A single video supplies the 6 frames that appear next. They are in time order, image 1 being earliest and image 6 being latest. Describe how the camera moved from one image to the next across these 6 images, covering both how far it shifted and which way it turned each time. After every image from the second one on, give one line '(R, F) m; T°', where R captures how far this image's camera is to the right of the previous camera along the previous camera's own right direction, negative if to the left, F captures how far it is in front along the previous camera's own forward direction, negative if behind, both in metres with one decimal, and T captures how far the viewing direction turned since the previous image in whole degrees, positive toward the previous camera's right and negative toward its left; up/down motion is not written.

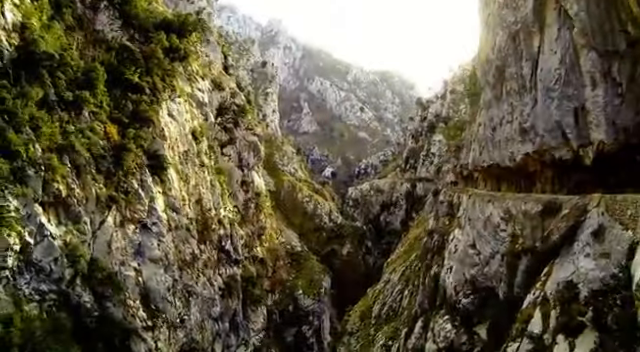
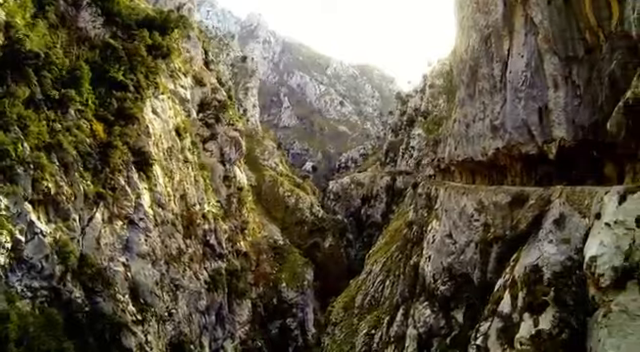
(-0.4, -1.2) m; +3°
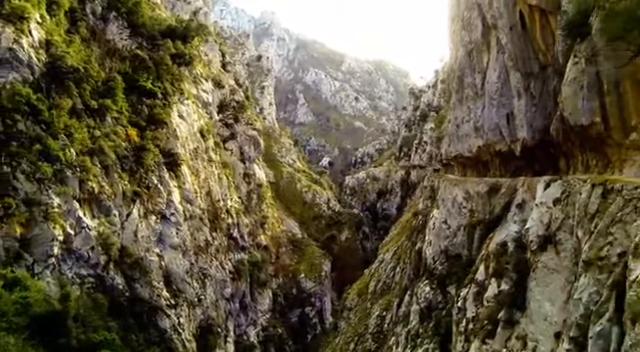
(+0.5, -3.6) m; -2°
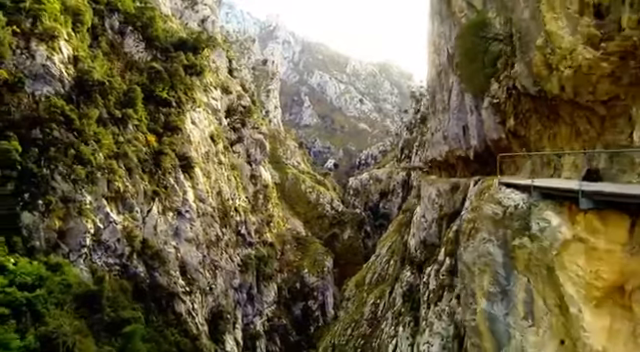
(+0.8, -4.8) m; -1°
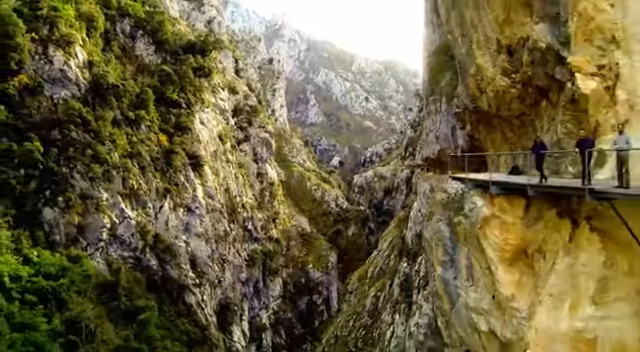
(+0.4, -2.2) m; -1°
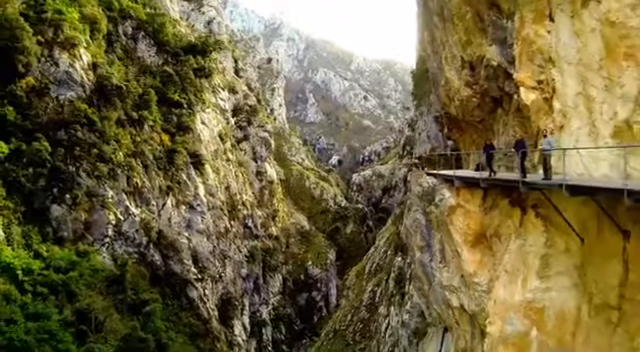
(+0.2, -1.5) m; 0°
